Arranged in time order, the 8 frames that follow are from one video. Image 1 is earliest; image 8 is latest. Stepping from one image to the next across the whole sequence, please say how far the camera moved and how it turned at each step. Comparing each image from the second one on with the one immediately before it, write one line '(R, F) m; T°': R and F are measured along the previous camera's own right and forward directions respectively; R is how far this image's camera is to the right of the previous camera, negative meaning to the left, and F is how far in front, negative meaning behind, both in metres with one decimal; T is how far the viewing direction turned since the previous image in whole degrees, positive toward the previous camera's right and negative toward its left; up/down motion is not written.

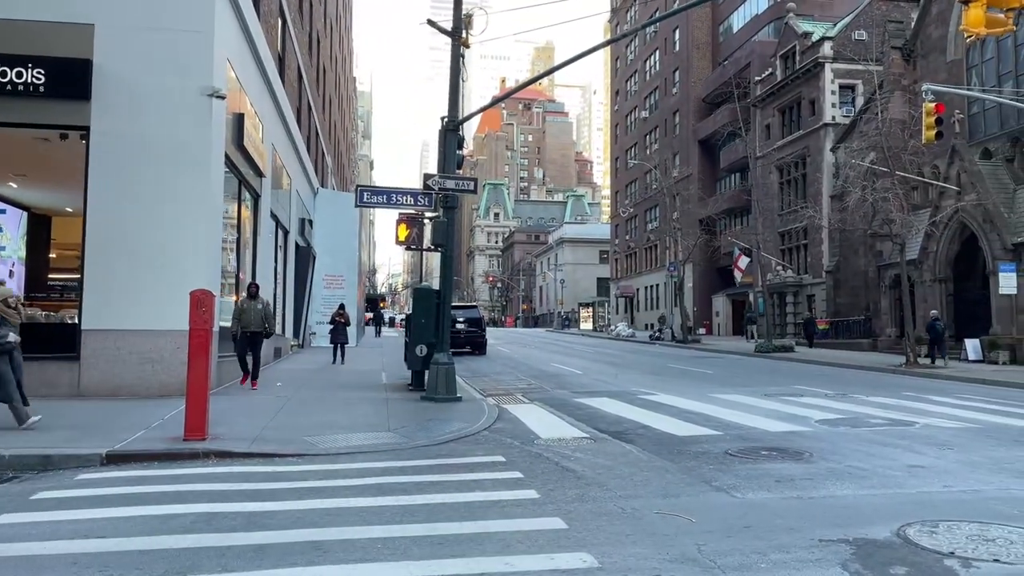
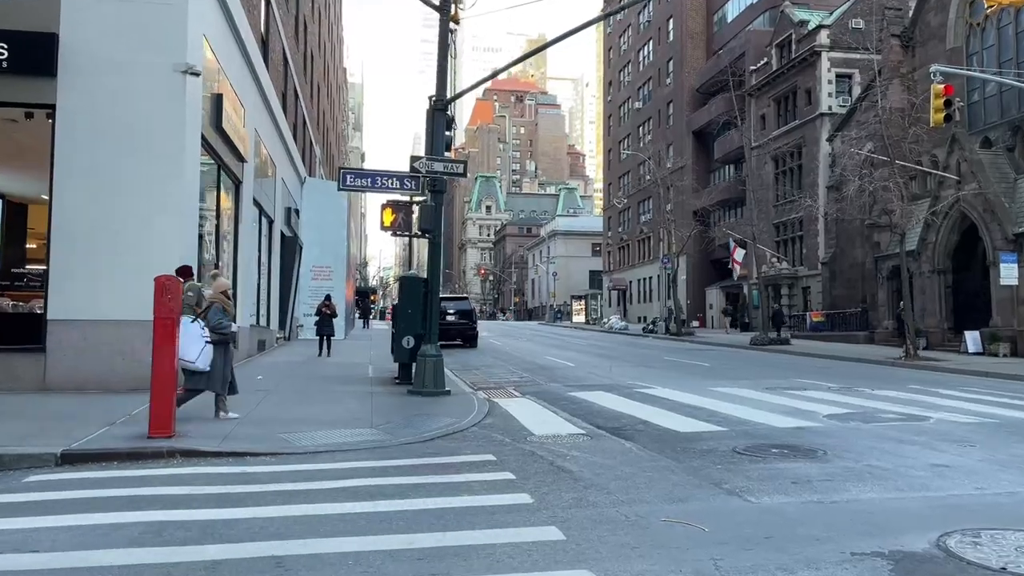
(0.0, +0.6) m; +1°
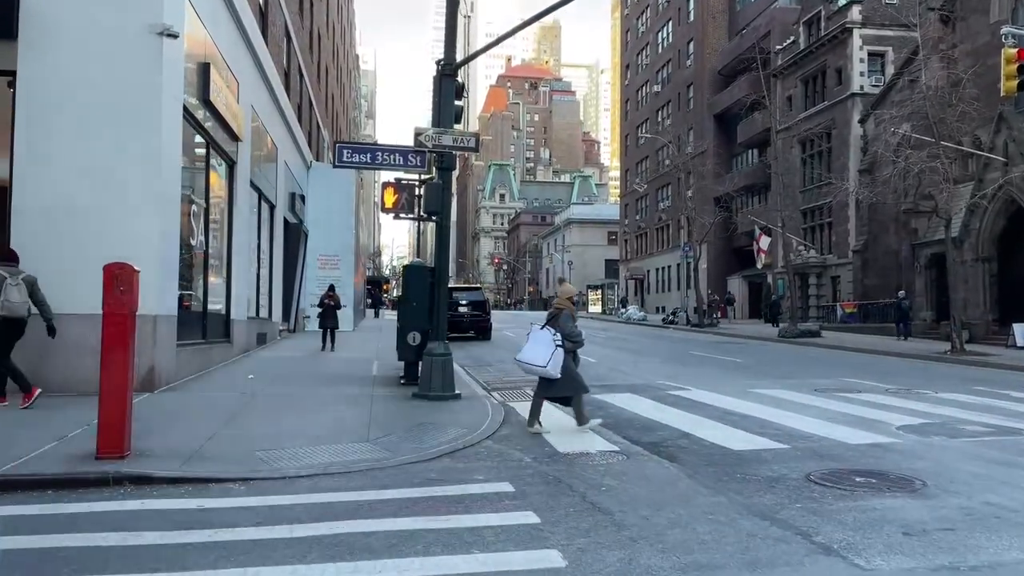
(-0.1, +1.4) m; -1°
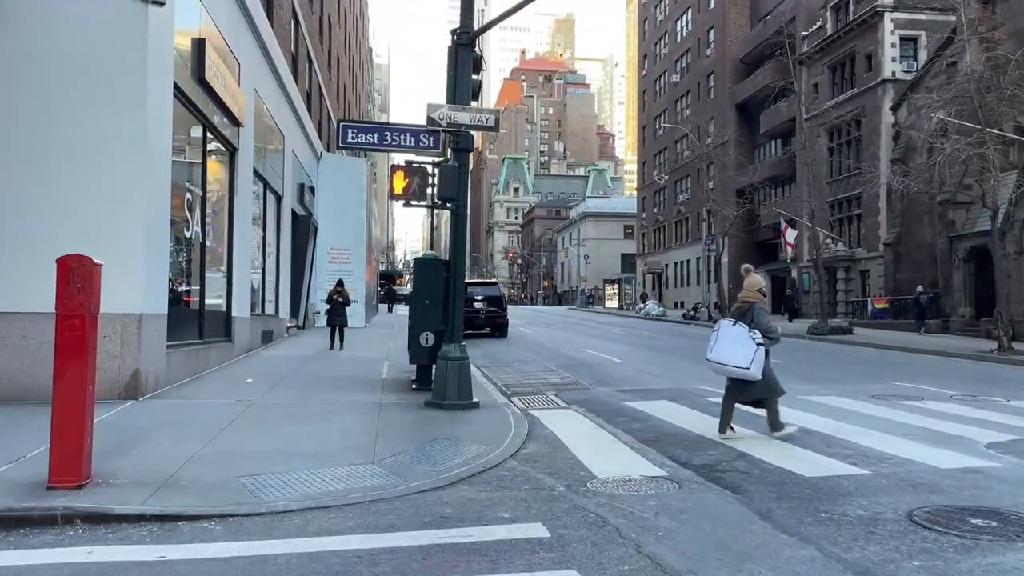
(-0.1, +1.1) m; -1°
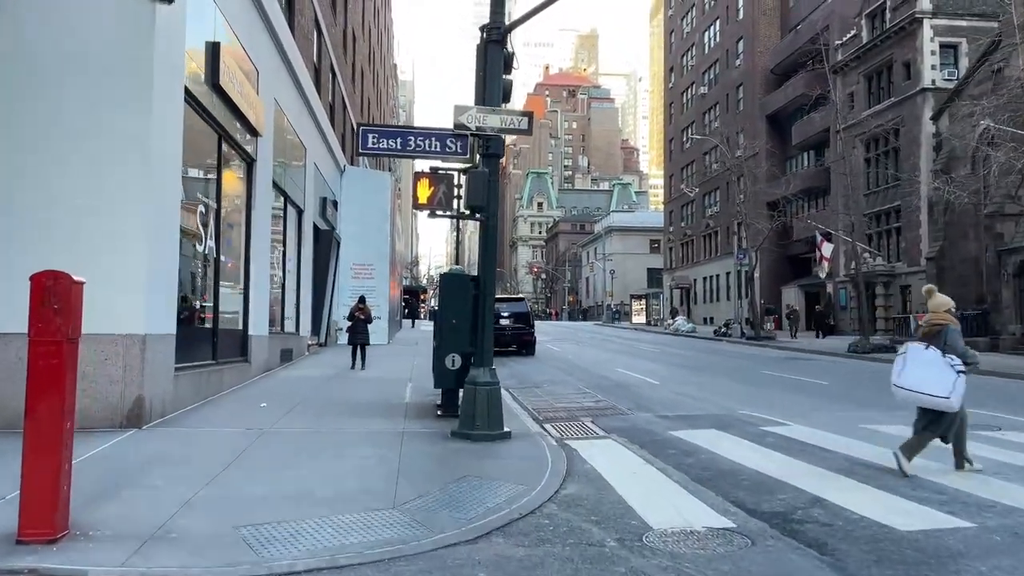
(-0.1, +0.8) m; -2°
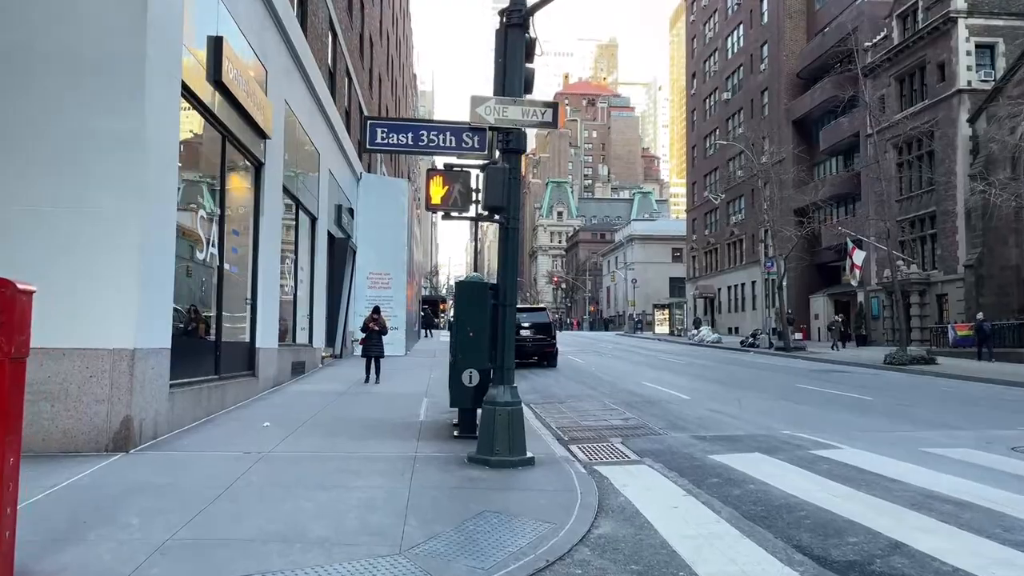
(0.0, +0.8) m; -1°
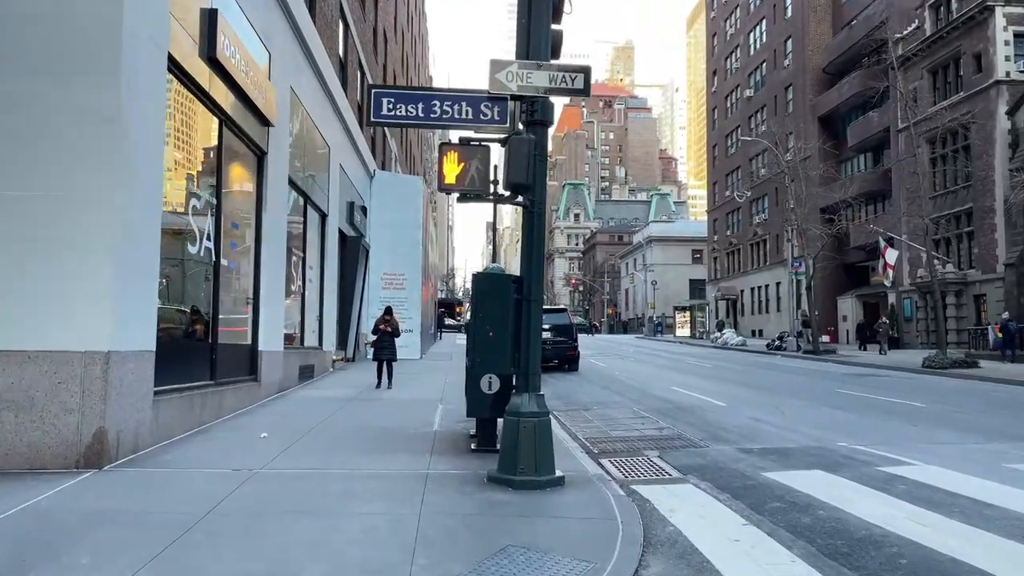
(-0.1, +1.0) m; -1°
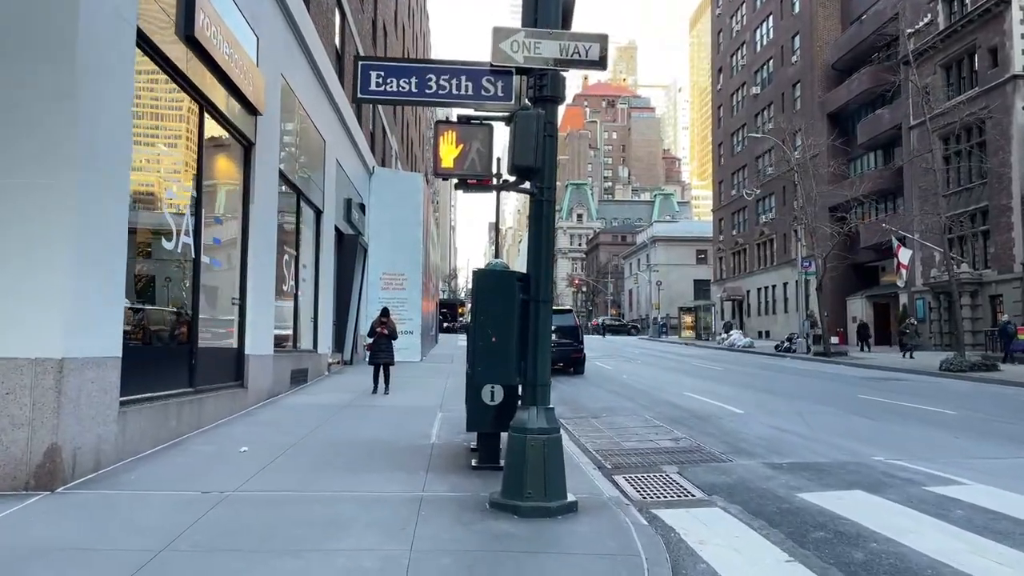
(0.0, +0.8) m; 0°
